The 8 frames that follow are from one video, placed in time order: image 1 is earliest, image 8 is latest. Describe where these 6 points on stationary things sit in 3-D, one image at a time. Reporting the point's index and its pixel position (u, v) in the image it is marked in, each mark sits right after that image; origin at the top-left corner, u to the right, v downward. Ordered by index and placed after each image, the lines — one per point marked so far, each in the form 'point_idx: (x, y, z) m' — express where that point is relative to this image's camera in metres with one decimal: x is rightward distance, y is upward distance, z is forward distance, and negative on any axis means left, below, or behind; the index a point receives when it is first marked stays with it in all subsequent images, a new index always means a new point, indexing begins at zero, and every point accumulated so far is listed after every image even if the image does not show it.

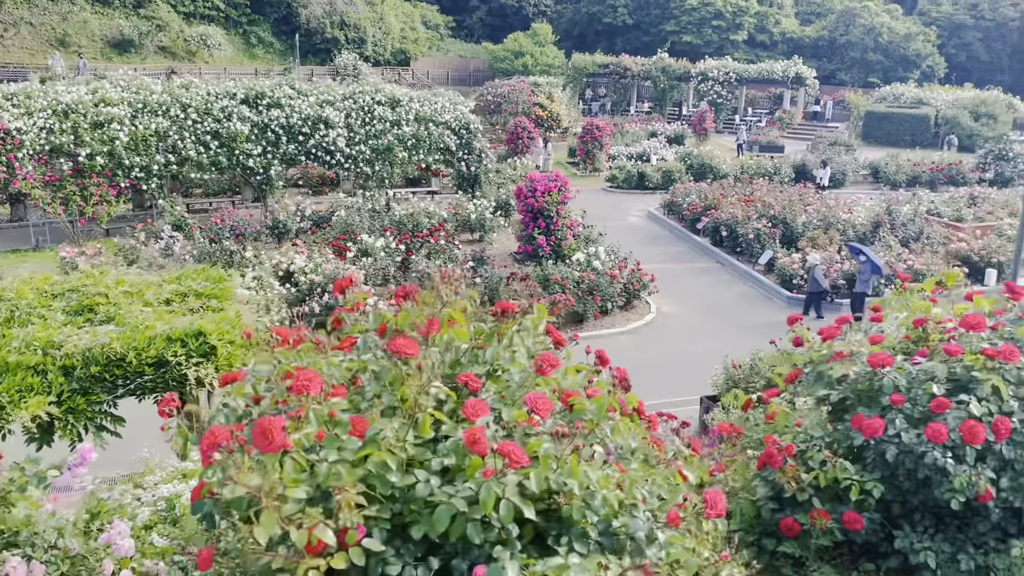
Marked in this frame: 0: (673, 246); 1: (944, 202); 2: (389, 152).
0: (+2.9, +0.8, +15.3) m
1: (+8.1, +1.6, +15.8) m
2: (-2.3, +2.5, +15.5) m
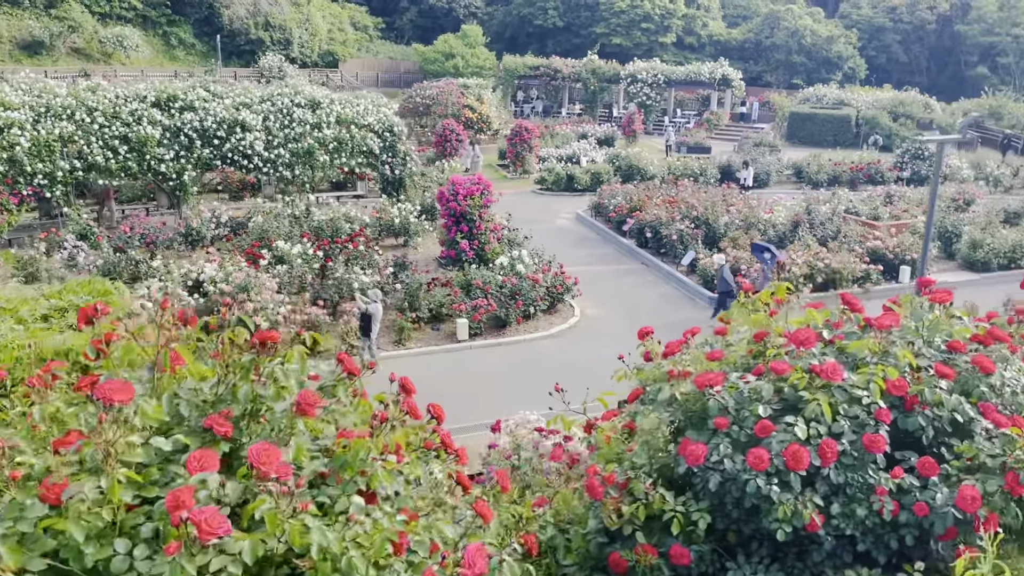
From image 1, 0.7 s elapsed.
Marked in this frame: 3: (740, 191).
0: (+1.6, +0.7, +15.2) m
1: (+6.7, +1.7, +16.1) m
2: (-3.6, +2.4, +15.1) m
3: (+4.6, +2.0, +17.1) m
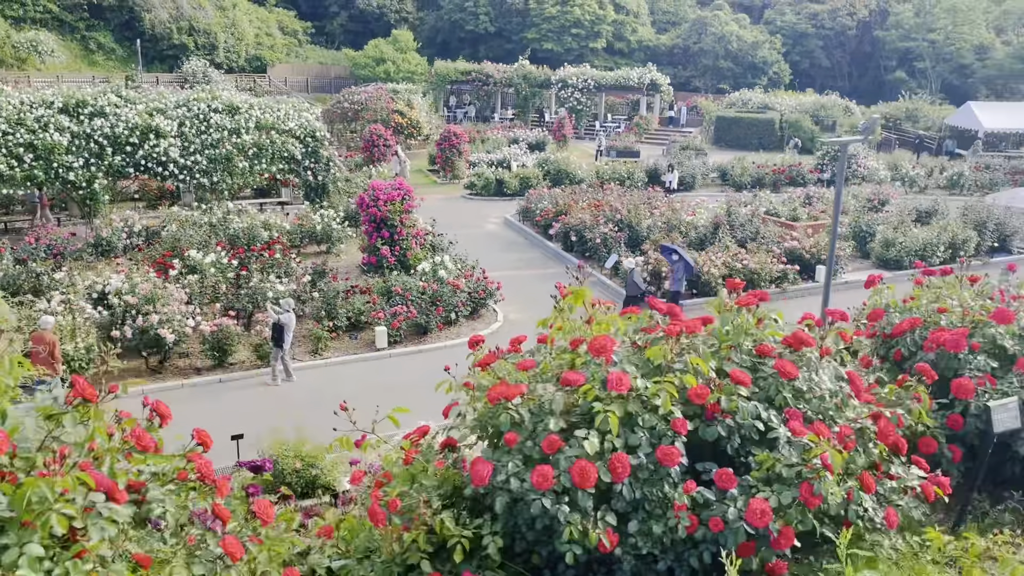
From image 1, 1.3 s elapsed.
0: (+0.2, +0.6, +15.2) m
1: (+5.2, +1.7, +16.4) m
2: (-5.0, +2.2, +14.7) m
3: (+3.1, +1.9, +17.3) m
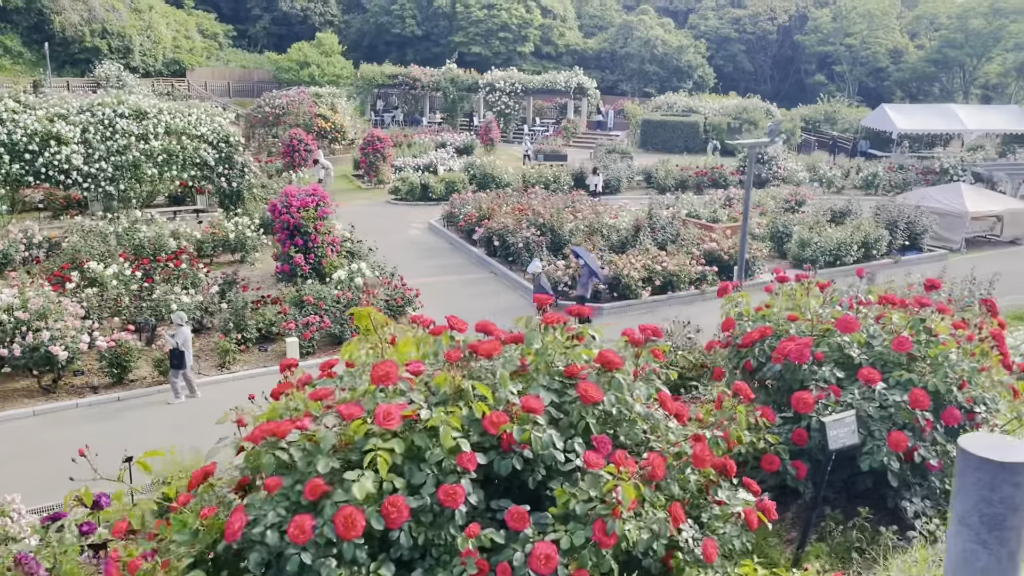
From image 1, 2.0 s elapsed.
0: (-1.1, +0.5, +15.0) m
1: (+3.7, +1.6, +16.6) m
2: (-6.3, +2.0, +14.2) m
3: (+1.6, +1.9, +17.3) m
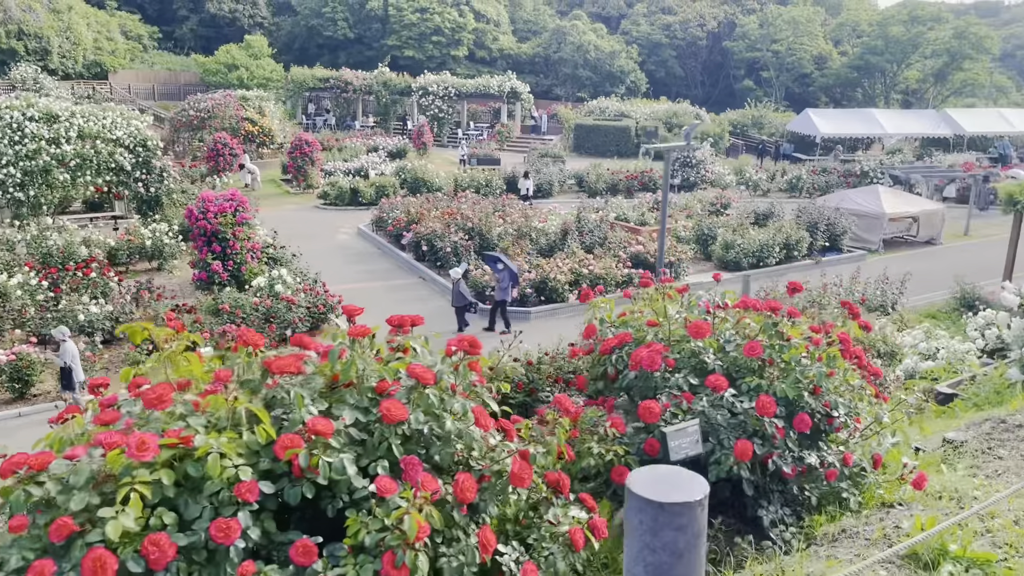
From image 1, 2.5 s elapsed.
0: (-2.4, +0.4, +14.8) m
1: (+2.4, +1.6, +16.7) m
2: (-7.5, +1.8, +13.6) m
3: (+0.1, +1.8, +17.3) m
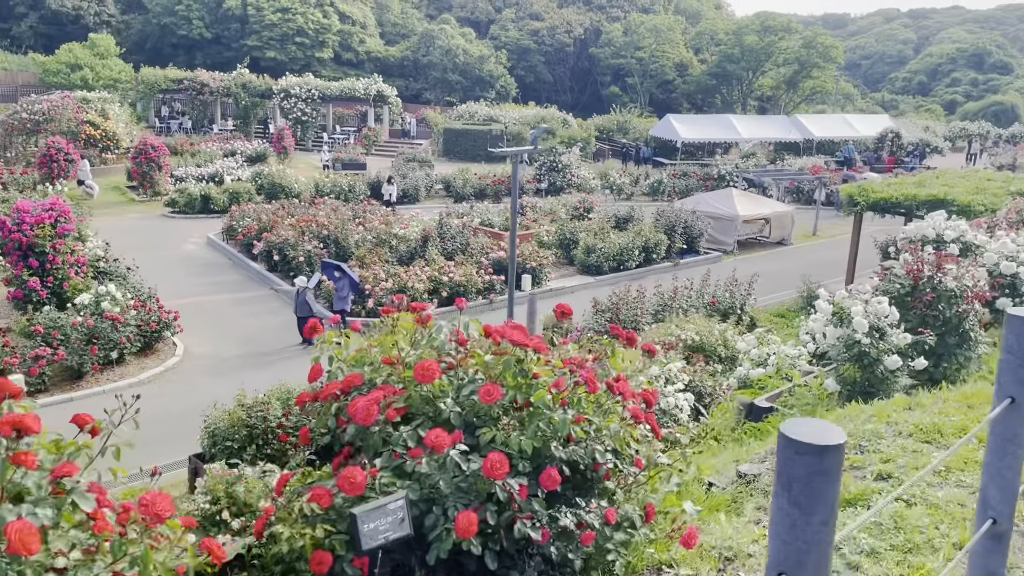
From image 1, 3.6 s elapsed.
0: (-4.8, +0.2, +13.9) m
1: (-0.4, +1.5, +16.5) m
2: (-9.7, +1.5, +12.0) m
3: (-2.6, +1.6, +16.8) m
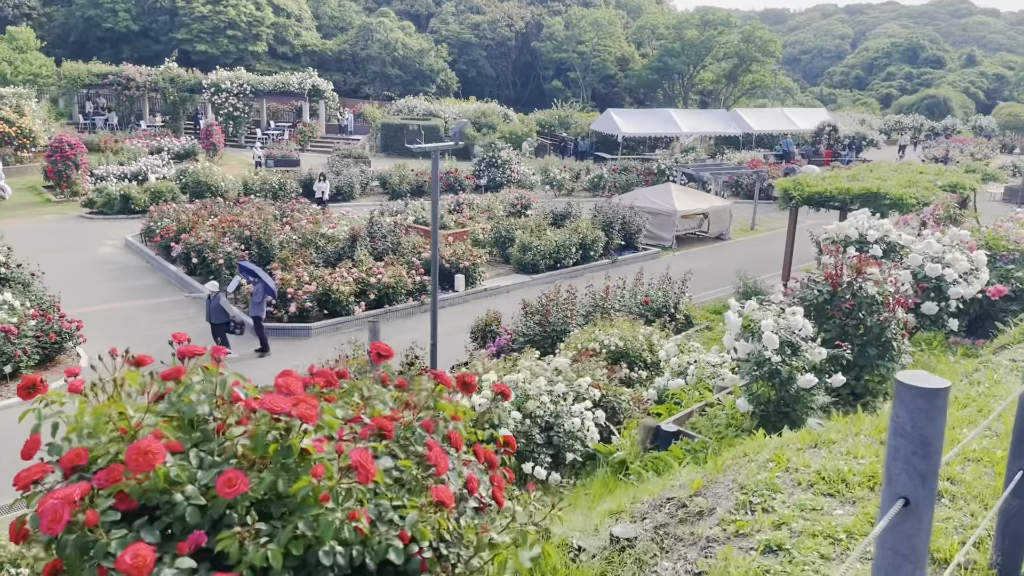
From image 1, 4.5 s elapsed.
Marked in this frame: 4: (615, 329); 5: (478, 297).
0: (-5.8, +0.1, +13.2) m
1: (-1.6, +1.5, +16.0) m
2: (-10.7, +1.3, +11.0) m
3: (-3.9, +1.6, +16.2) m
4: (+0.8, -0.3, +6.4) m
5: (-0.5, -0.1, +12.6) m
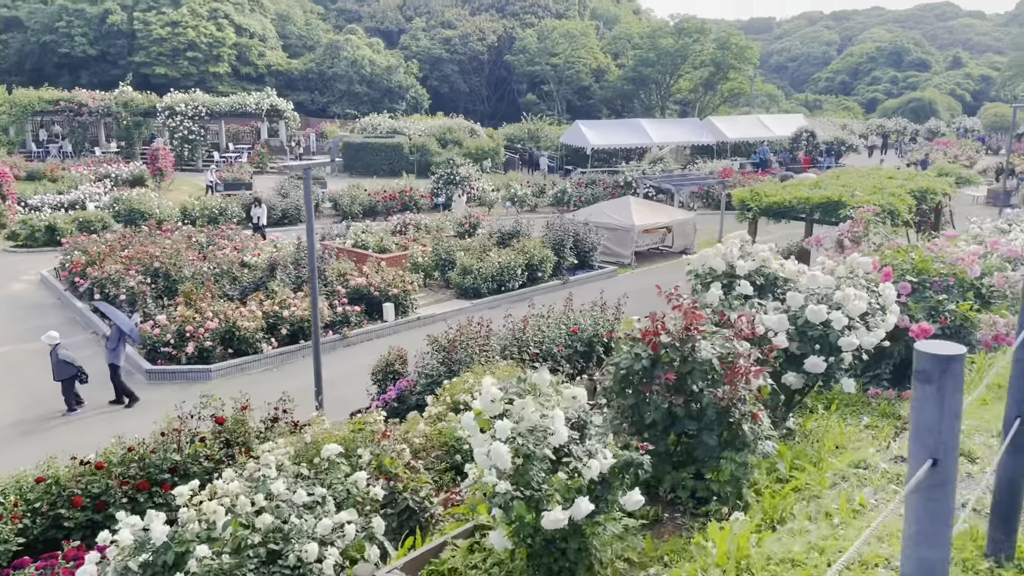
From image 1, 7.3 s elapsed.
0: (-6.8, -0.5, +12.2) m
1: (-2.6, +1.0, +15.0) m
2: (-11.6, +0.7, +10.0) m
3: (-4.9, +1.0, +15.2) m
4: (-0.1, -0.6, +5.4) m
5: (-1.4, -0.5, +11.5) m
